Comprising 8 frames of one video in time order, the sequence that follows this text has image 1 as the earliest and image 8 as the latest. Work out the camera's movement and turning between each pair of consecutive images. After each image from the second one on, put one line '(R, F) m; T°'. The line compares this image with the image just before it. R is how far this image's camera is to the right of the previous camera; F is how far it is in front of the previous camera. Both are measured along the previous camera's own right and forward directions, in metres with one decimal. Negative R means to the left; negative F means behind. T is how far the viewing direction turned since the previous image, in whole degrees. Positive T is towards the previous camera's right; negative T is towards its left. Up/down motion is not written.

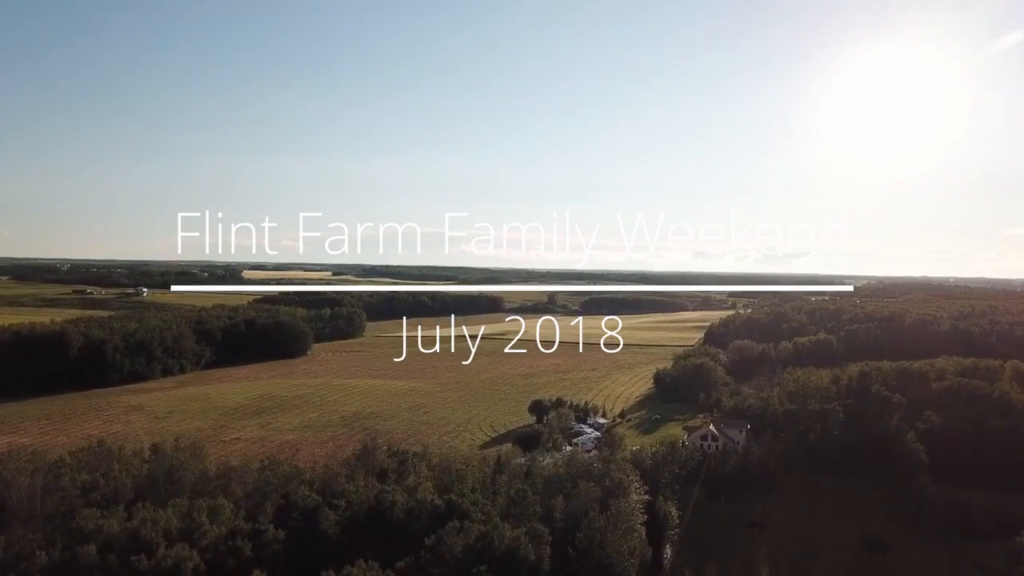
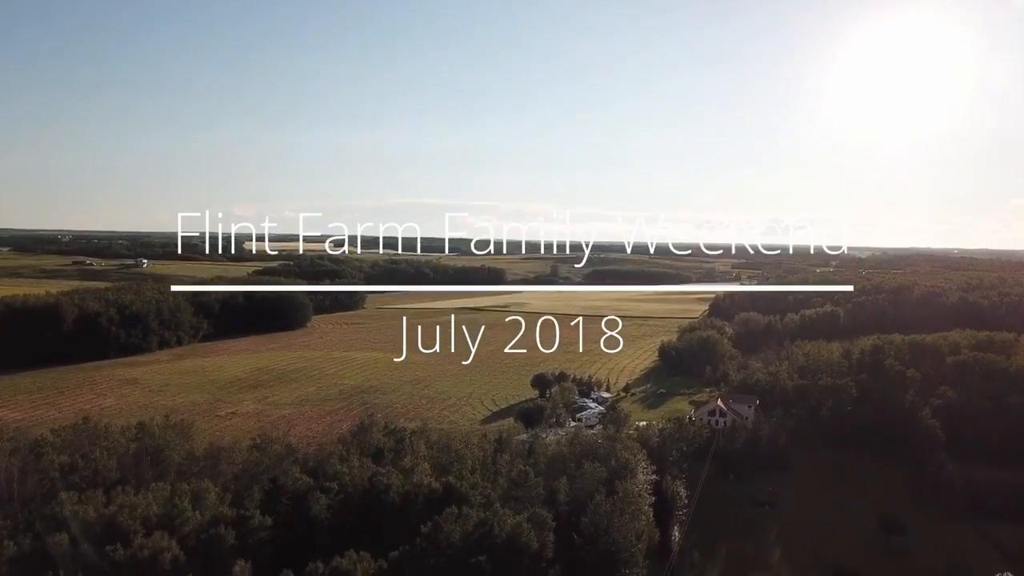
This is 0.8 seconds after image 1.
(0.0, +1.4) m; 0°
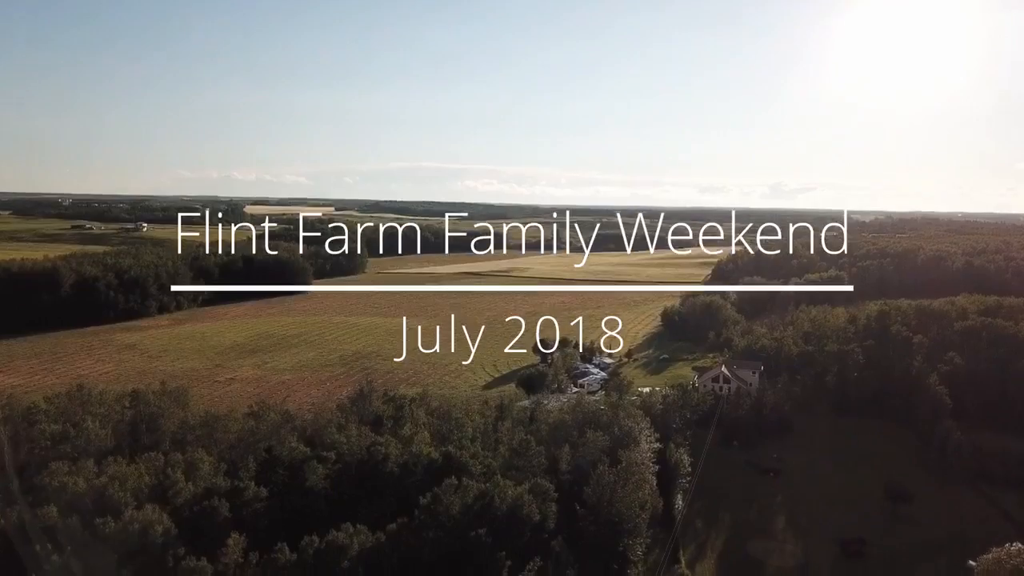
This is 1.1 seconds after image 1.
(0.0, +0.7) m; 0°
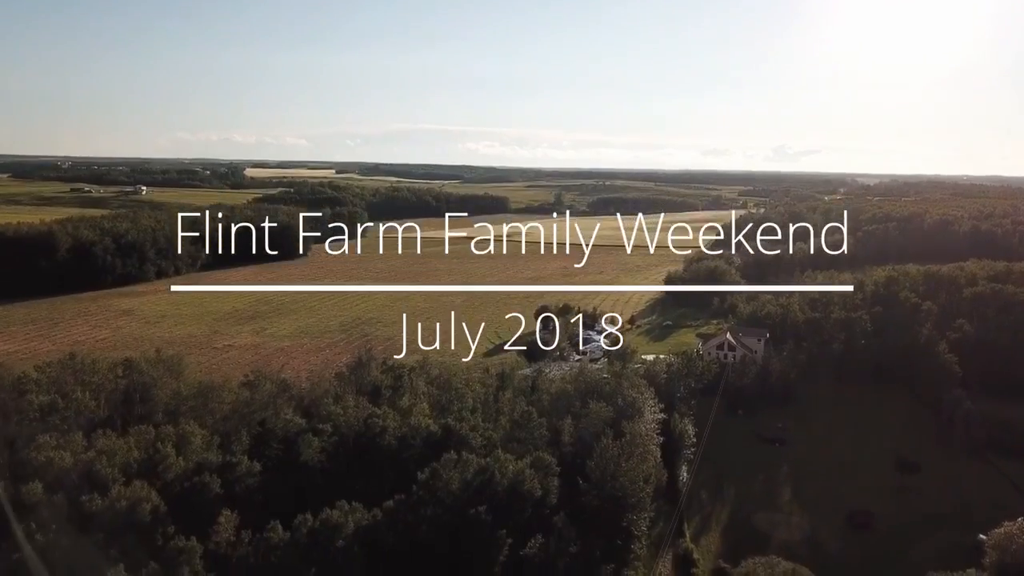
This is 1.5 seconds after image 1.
(0.0, +0.8) m; 0°
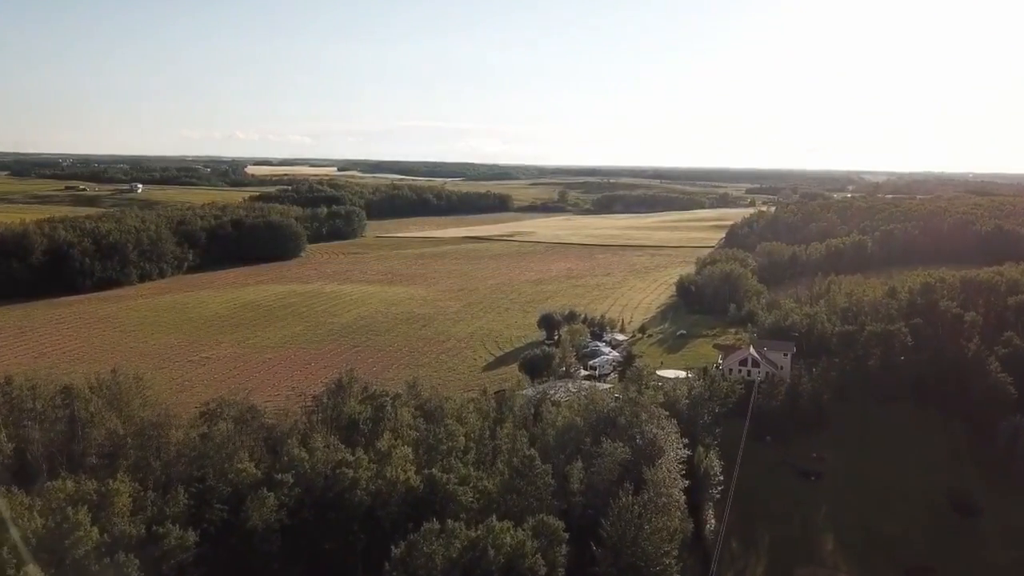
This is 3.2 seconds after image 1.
(+0.1, +3.7) m; 0°
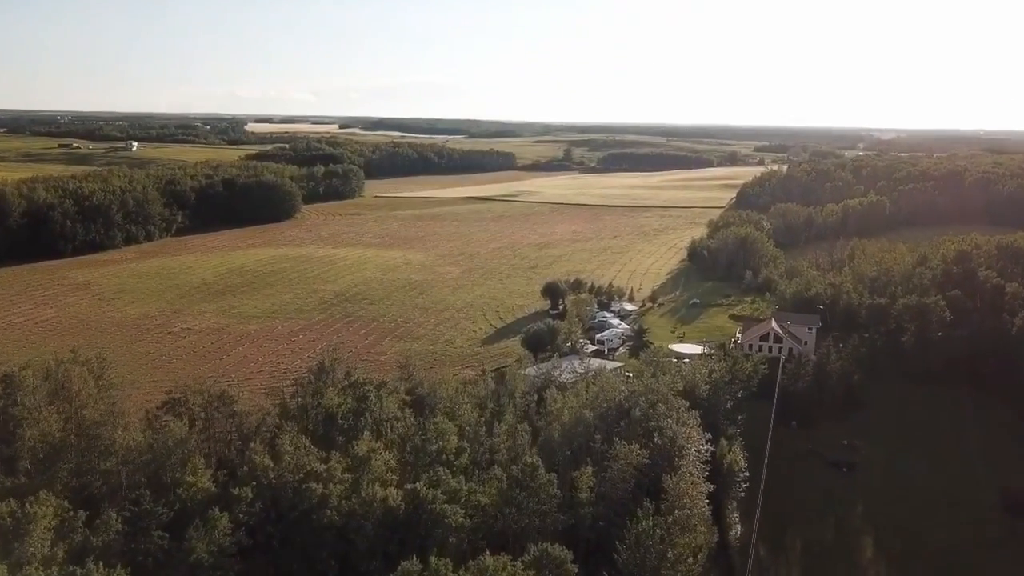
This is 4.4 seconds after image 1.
(+0.1, +2.9) m; 0°
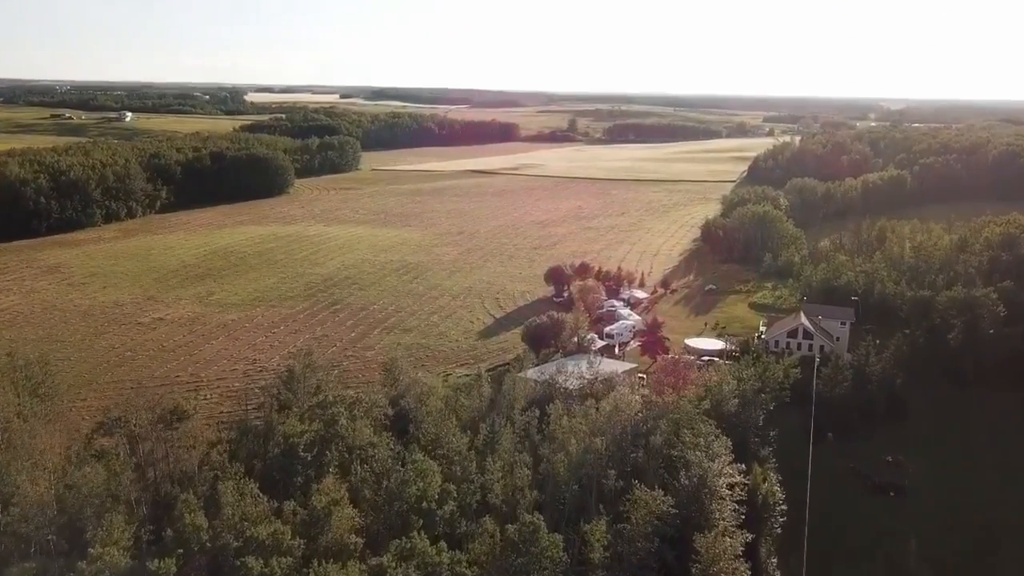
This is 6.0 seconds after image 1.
(+0.1, +3.4) m; 0°
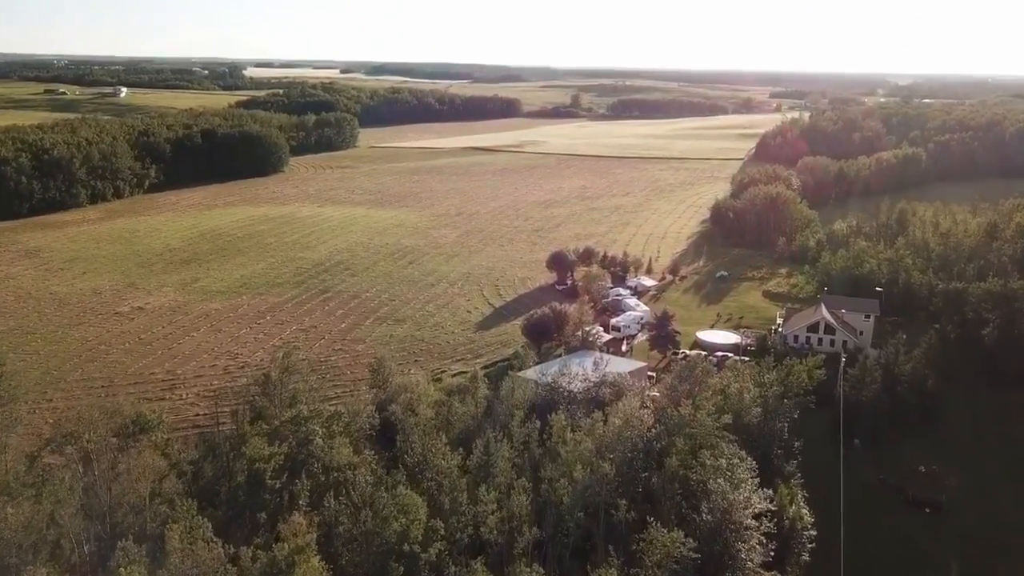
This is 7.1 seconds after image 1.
(+0.1, +2.1) m; 0°
